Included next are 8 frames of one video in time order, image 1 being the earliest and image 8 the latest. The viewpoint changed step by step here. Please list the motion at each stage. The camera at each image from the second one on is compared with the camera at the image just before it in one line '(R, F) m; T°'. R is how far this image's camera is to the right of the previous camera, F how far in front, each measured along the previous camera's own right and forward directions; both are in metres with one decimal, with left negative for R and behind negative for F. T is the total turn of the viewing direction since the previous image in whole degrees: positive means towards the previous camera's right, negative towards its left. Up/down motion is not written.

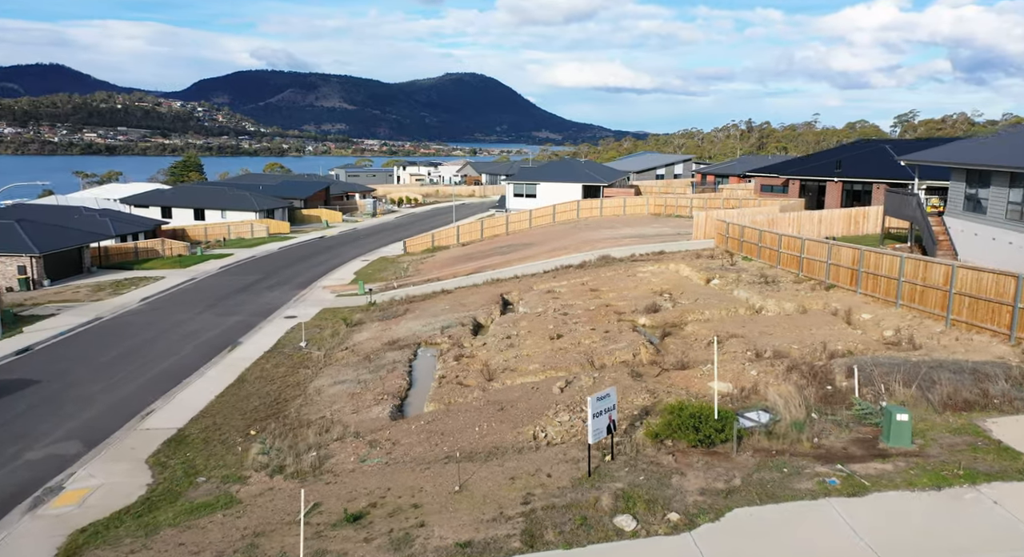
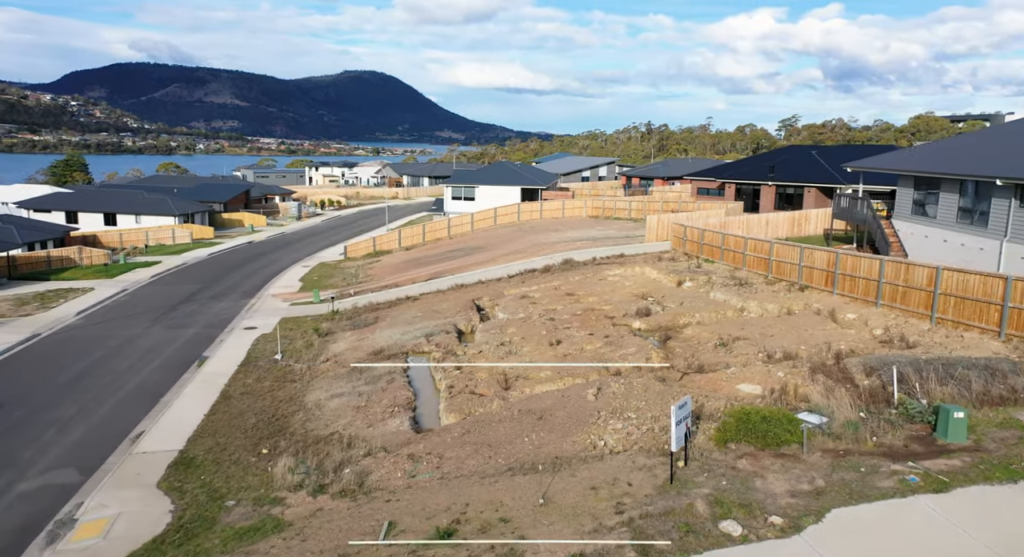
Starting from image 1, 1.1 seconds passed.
(-2.1, +0.2) m; +7°
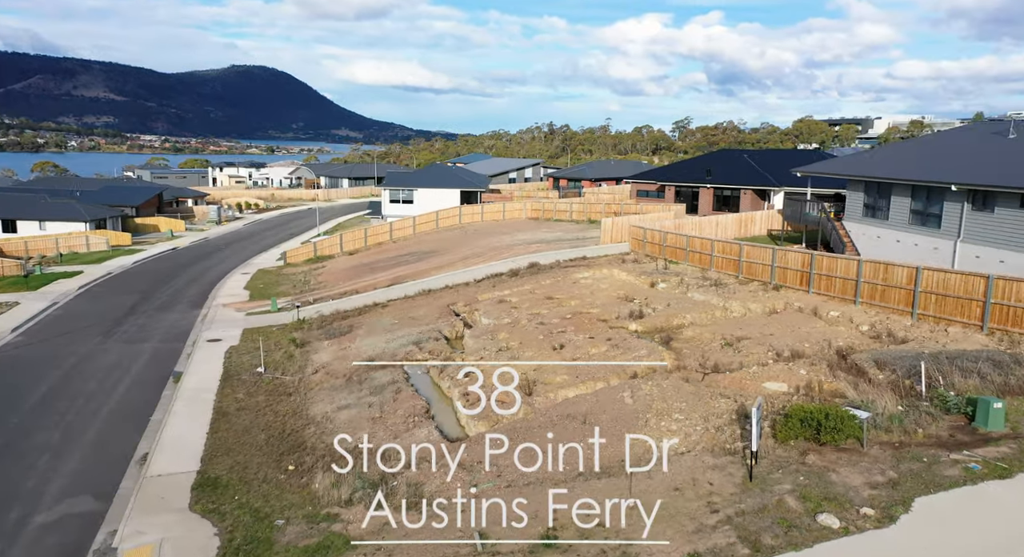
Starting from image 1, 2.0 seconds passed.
(-2.2, +0.1) m; +7°
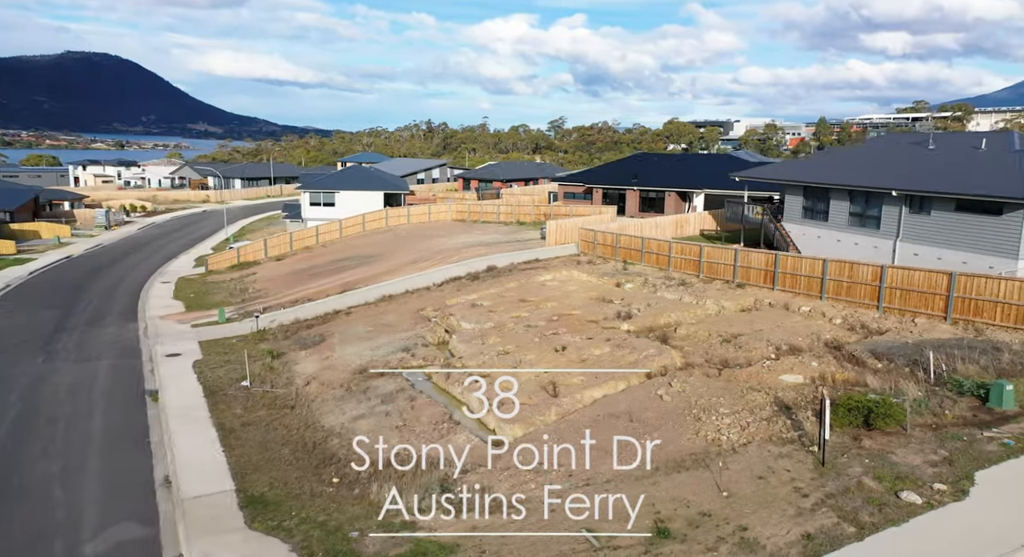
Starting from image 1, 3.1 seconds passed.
(-2.8, -0.1) m; +8°
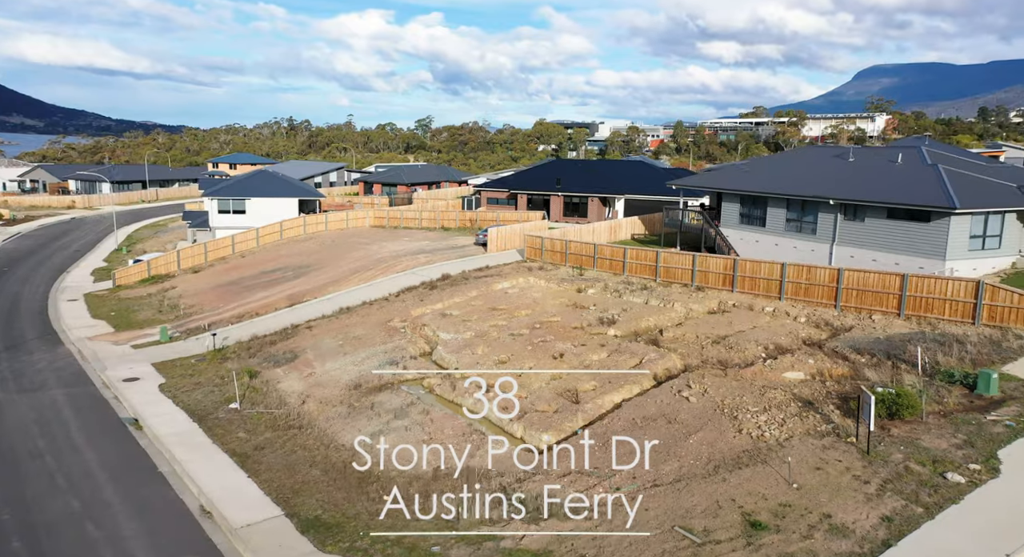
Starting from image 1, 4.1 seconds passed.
(-3.0, -0.2) m; +9°
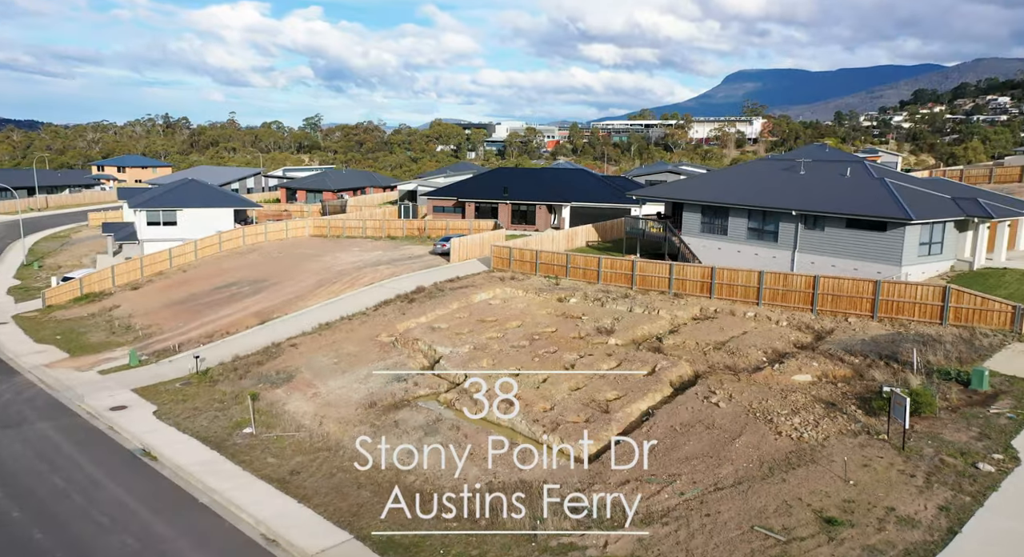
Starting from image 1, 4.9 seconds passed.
(-2.8, -0.4) m; +7°
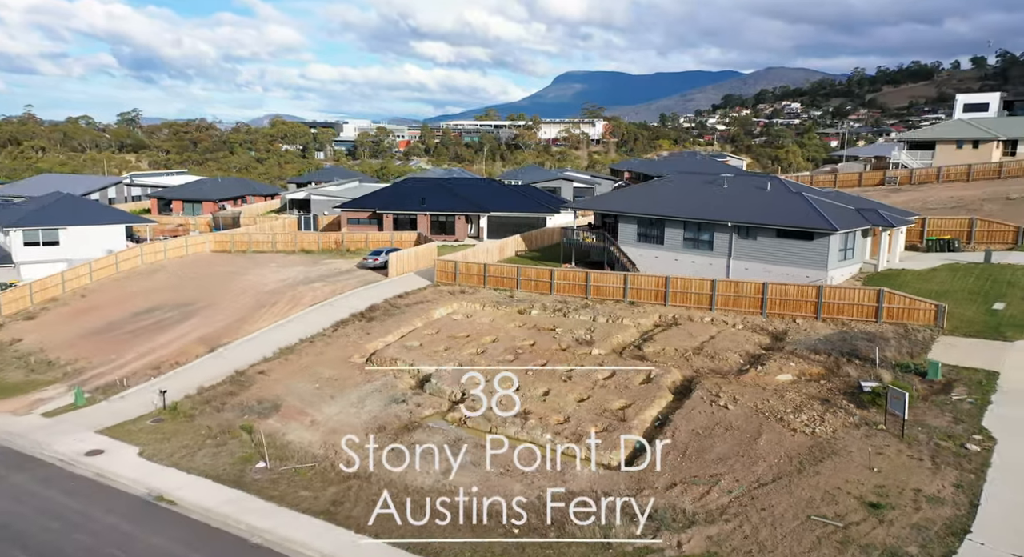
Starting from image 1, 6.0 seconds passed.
(-3.7, -0.6) m; +10°
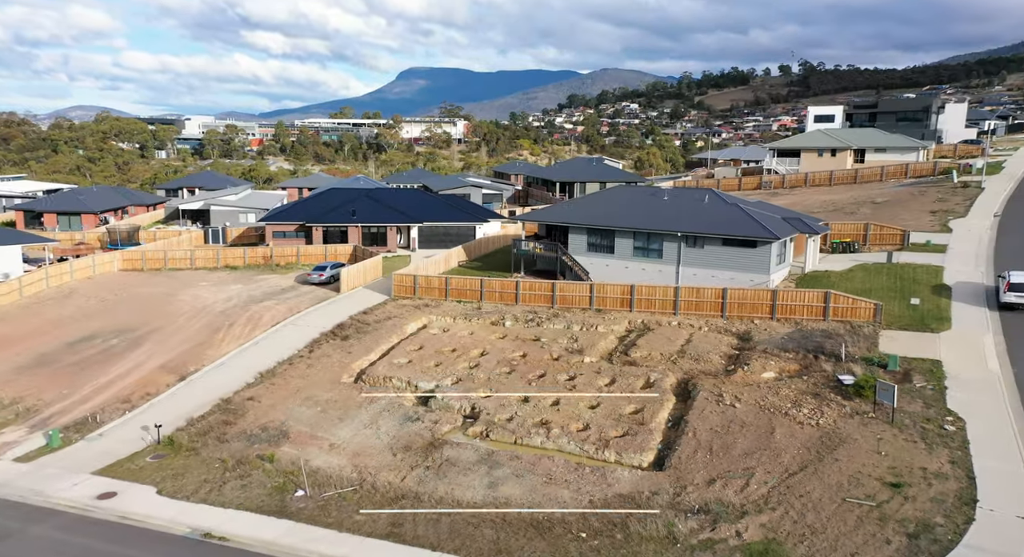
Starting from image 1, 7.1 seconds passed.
(-3.9, -1.0) m; +9°
